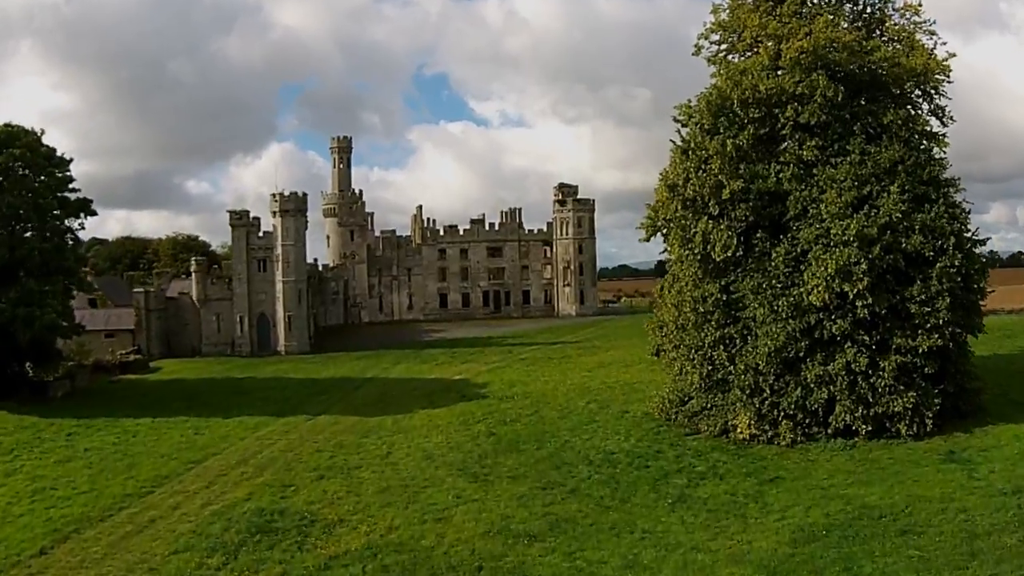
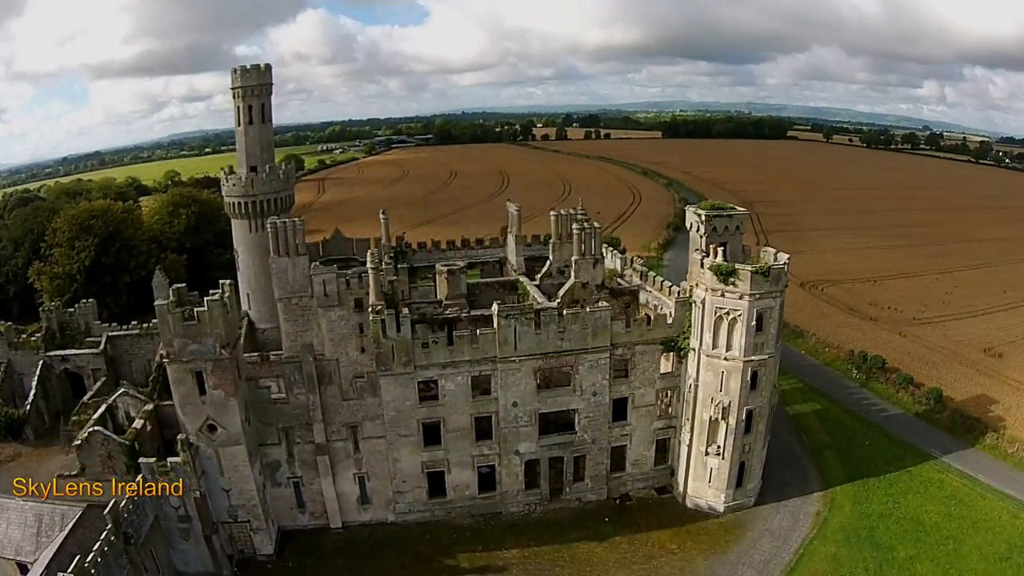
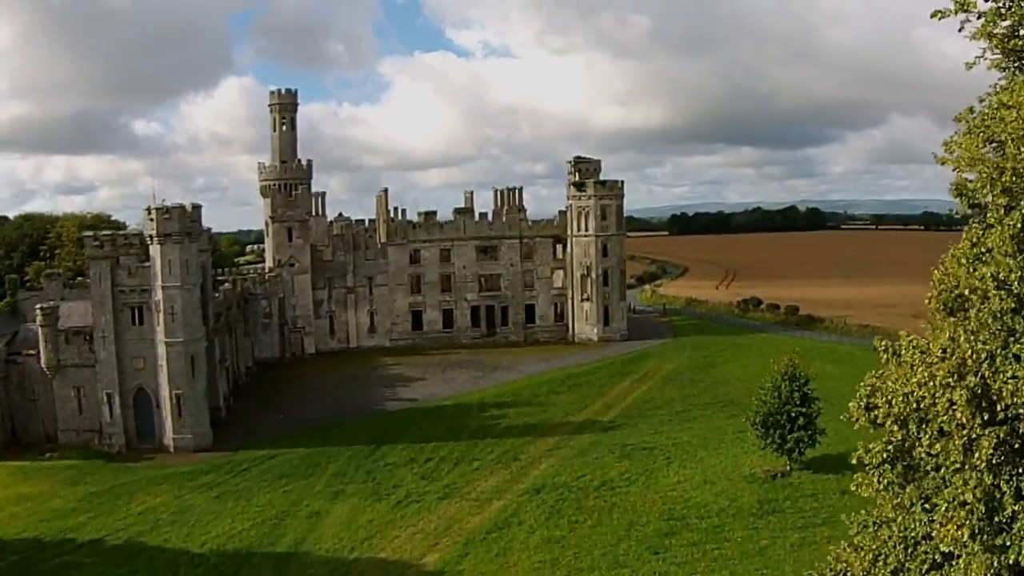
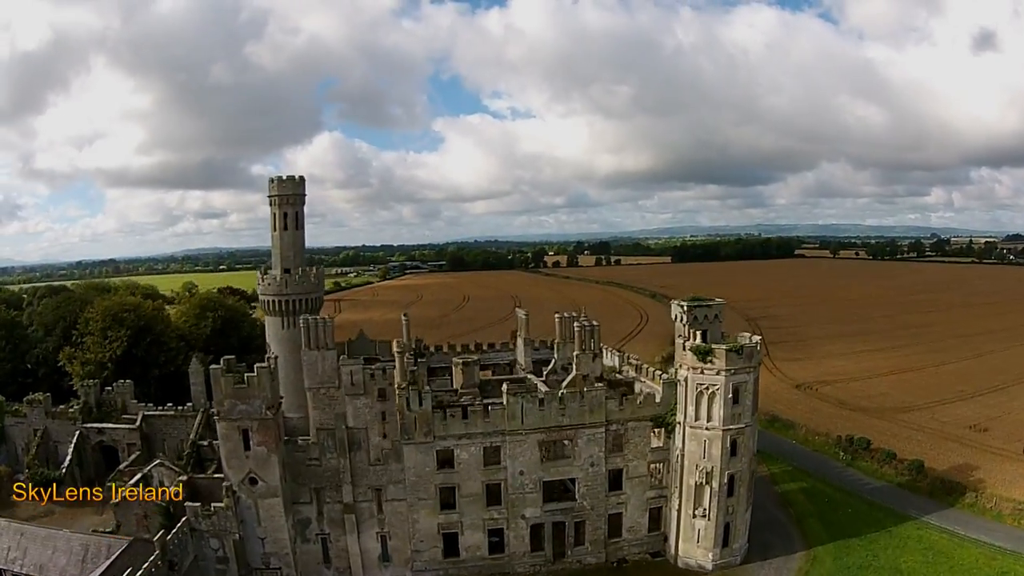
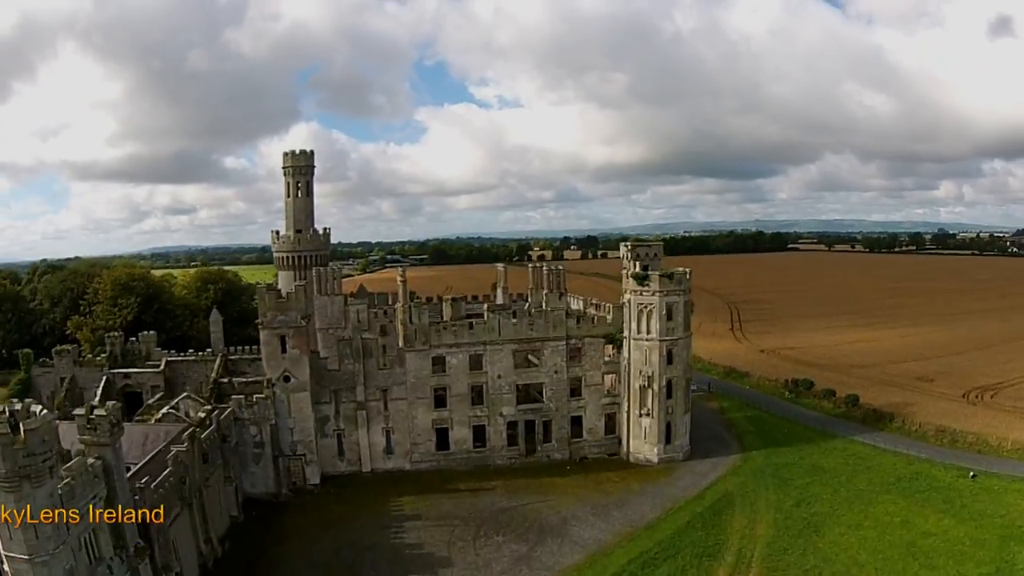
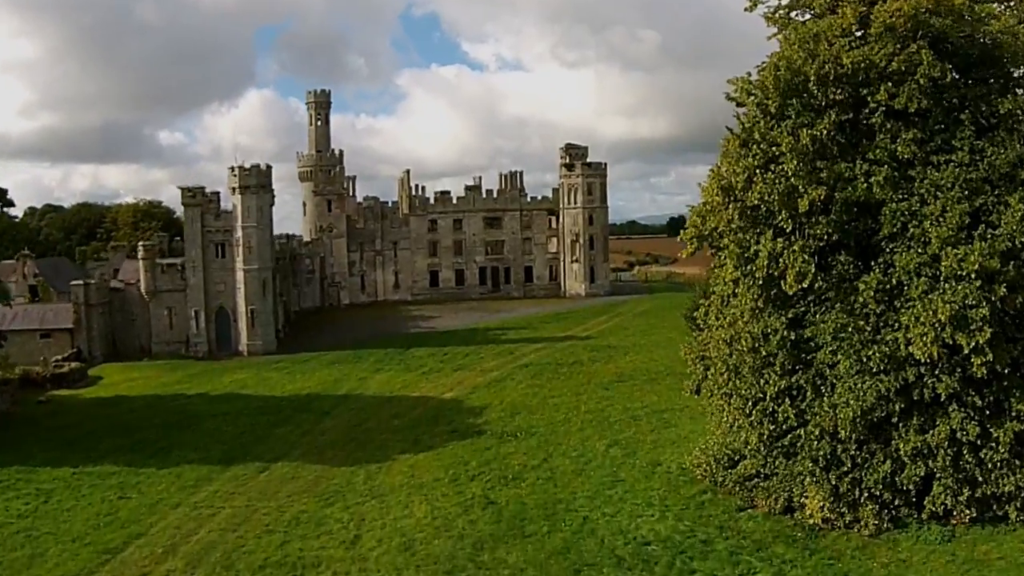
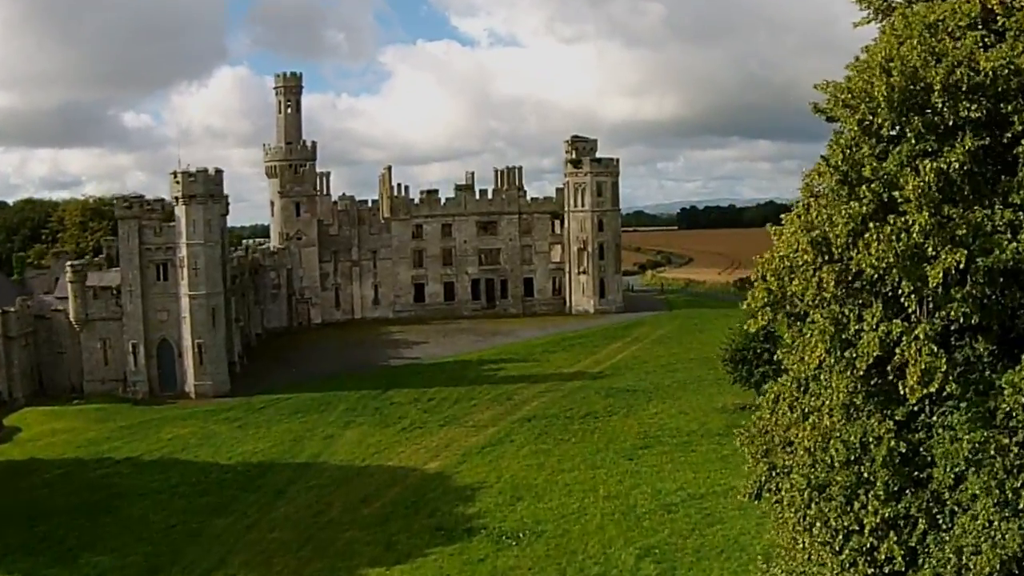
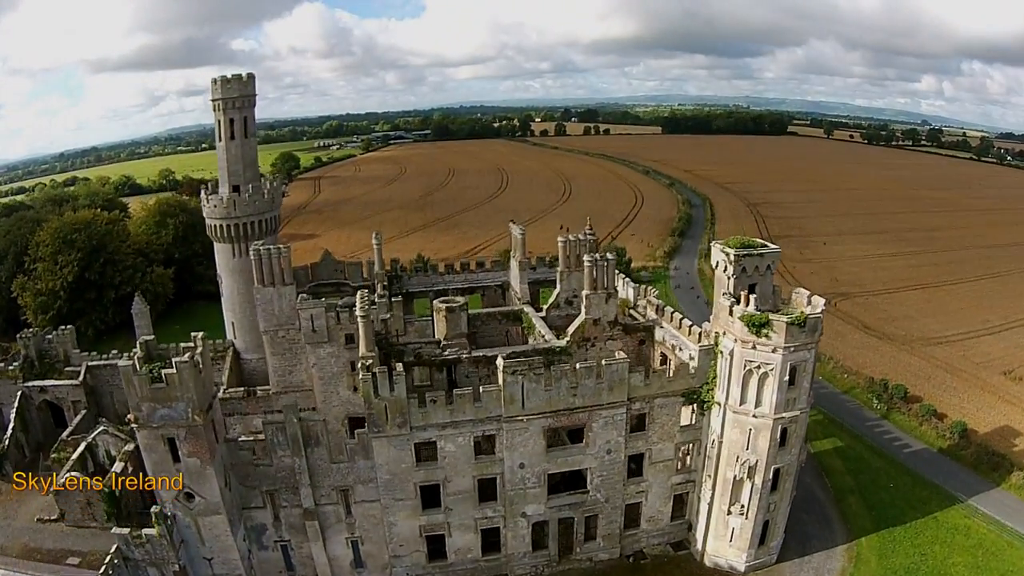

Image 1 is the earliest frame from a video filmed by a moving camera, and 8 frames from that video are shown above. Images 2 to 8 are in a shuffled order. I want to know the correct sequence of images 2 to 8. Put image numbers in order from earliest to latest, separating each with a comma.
6, 7, 3, 5, 4, 2, 8
